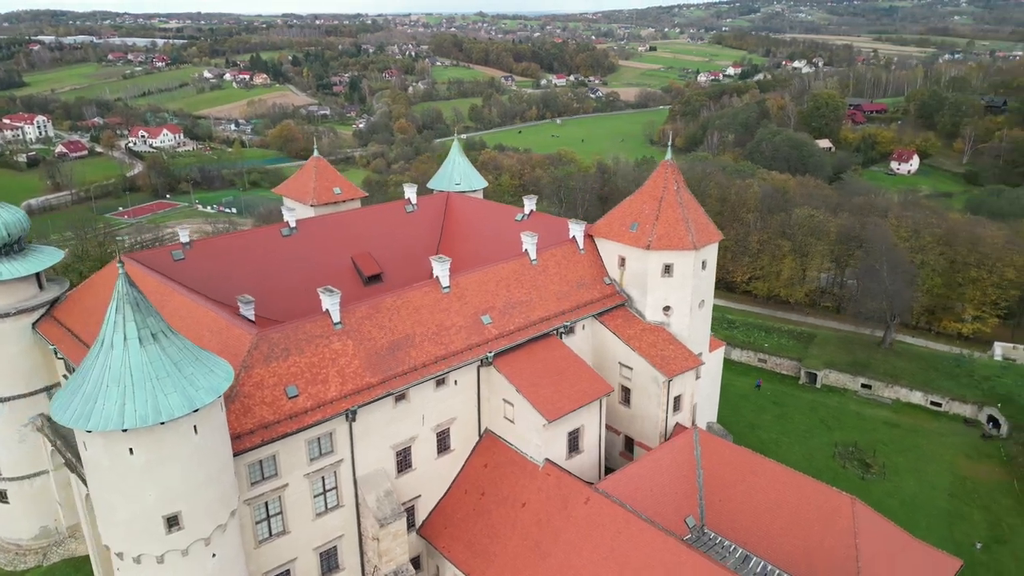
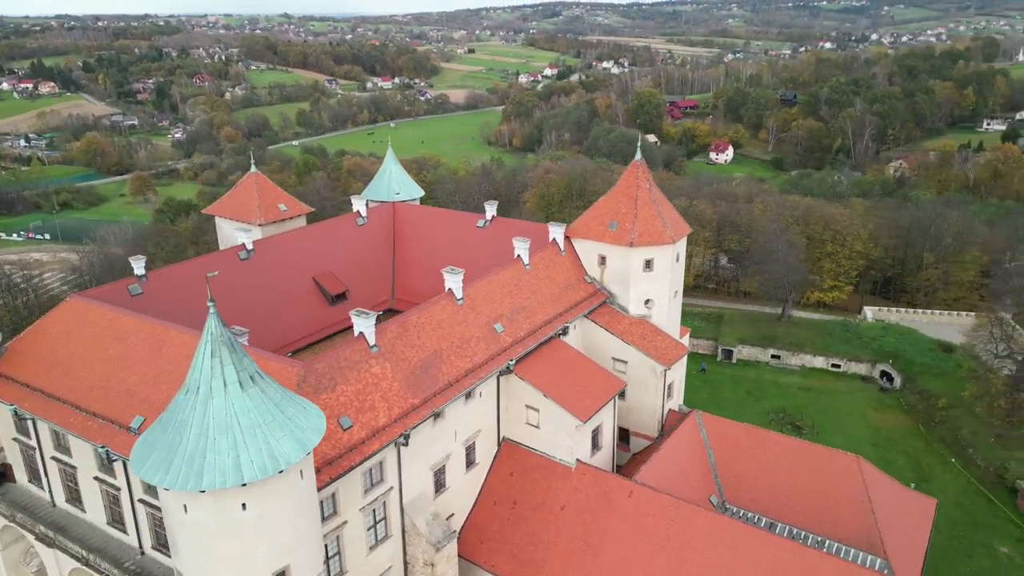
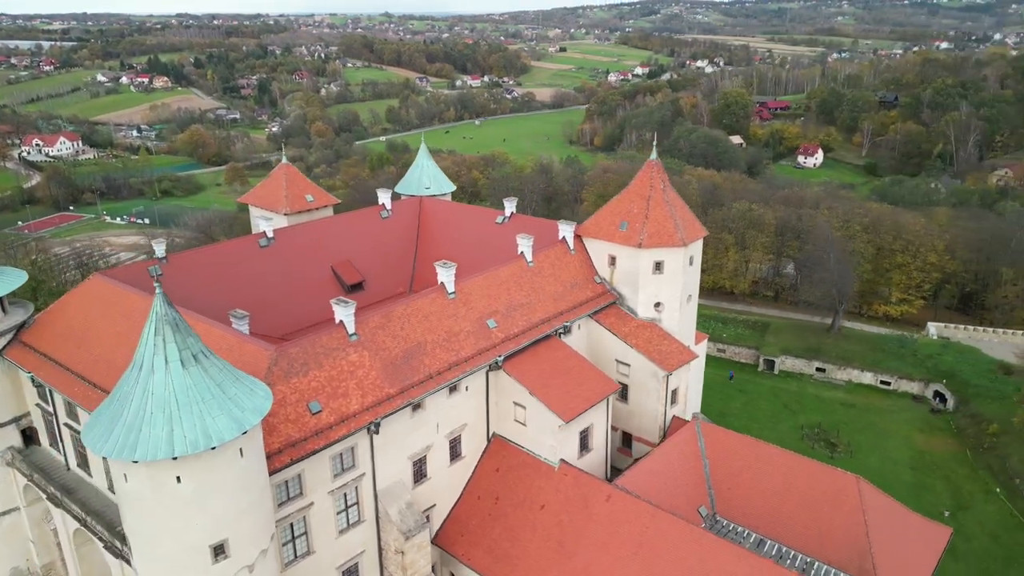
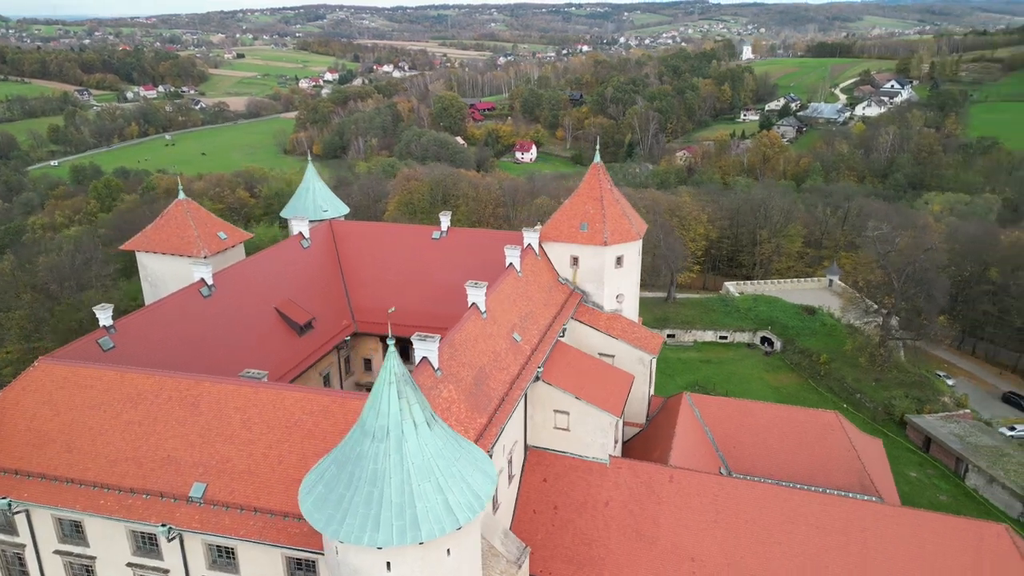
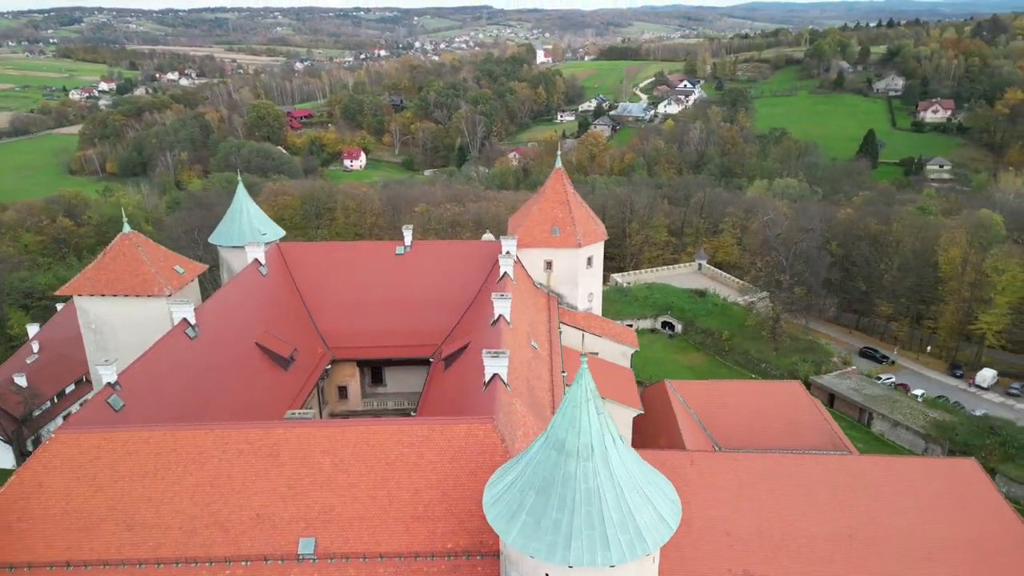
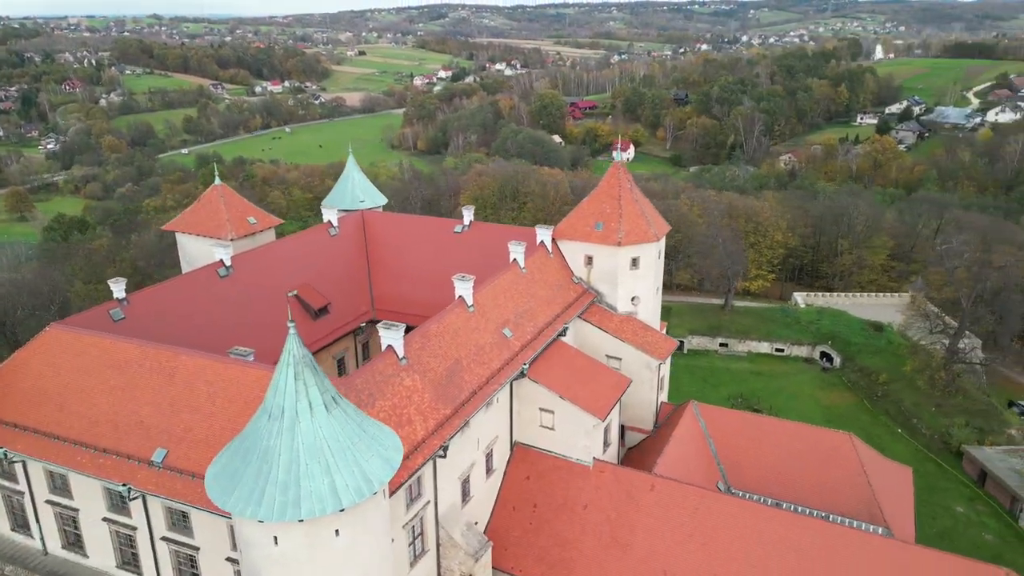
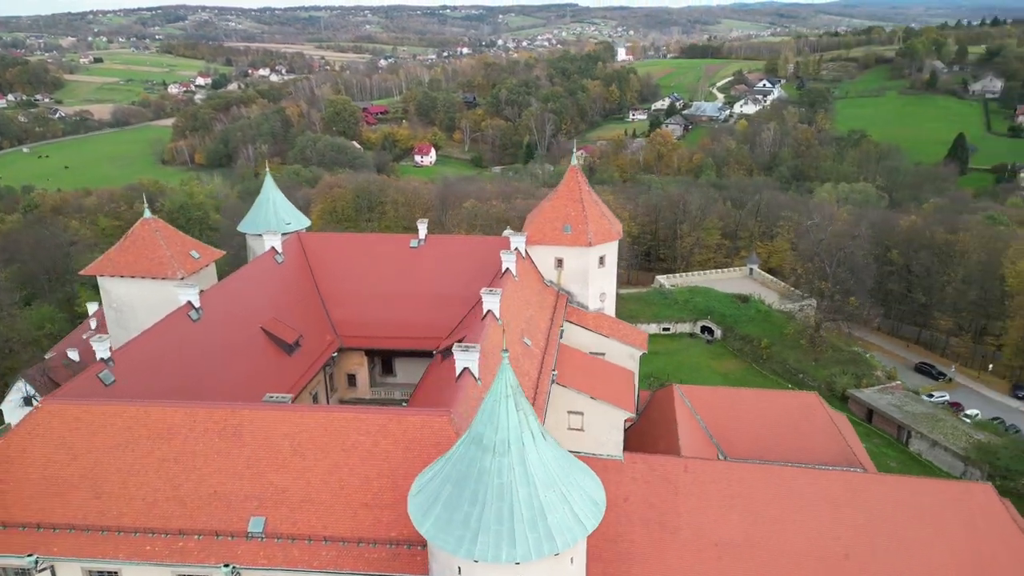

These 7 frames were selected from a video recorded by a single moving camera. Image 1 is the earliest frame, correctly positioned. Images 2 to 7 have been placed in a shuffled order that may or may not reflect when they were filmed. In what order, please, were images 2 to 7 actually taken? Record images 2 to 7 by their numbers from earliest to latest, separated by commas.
3, 2, 6, 4, 7, 5
